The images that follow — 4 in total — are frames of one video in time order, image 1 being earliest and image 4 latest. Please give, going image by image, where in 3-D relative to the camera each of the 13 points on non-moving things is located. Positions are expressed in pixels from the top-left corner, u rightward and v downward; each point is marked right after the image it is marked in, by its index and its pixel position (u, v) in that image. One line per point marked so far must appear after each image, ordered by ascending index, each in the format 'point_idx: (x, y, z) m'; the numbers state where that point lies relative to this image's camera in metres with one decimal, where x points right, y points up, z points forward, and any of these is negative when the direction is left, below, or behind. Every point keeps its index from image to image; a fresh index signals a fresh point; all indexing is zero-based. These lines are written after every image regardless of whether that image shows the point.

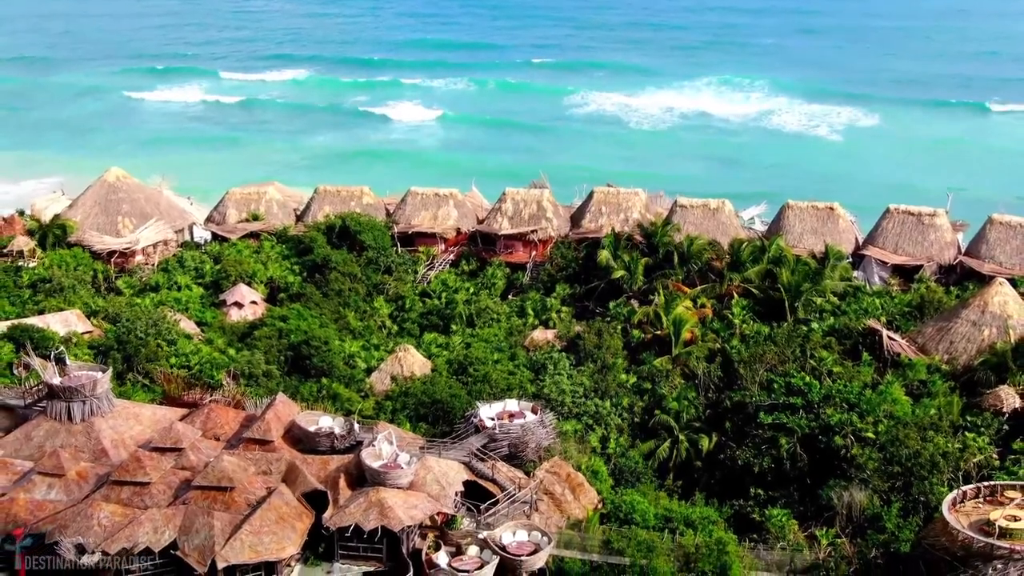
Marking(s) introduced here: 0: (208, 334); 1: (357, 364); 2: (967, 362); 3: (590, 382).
0: (-5.9, -0.9, +19.2) m
1: (-2.9, -1.4, +18.5) m
2: (+8.2, -1.3, +17.7) m
3: (+1.4, -1.7, +17.8) m
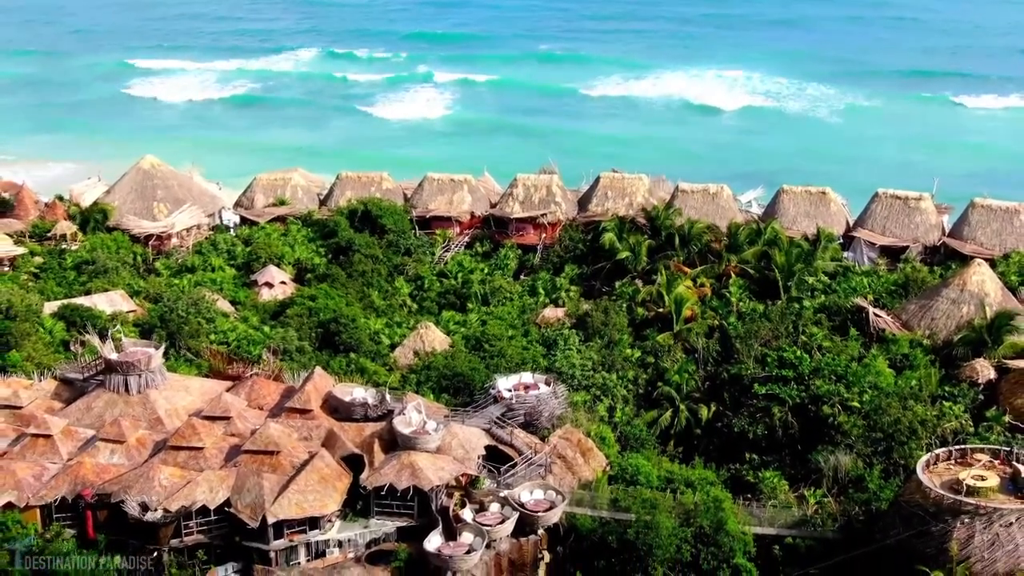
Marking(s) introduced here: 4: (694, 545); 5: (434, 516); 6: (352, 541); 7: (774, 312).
0: (-5.7, -0.5, +20.7) m
1: (-2.6, -1.1, +19.9) m
2: (+8.5, -0.9, +19.1) m
3: (+1.7, -1.3, +19.3) m
4: (+2.7, -3.8, +14.5) m
5: (-1.2, -3.4, +14.6) m
6: (-2.4, -3.7, +14.4) m
7: (+5.3, -0.5, +19.7) m
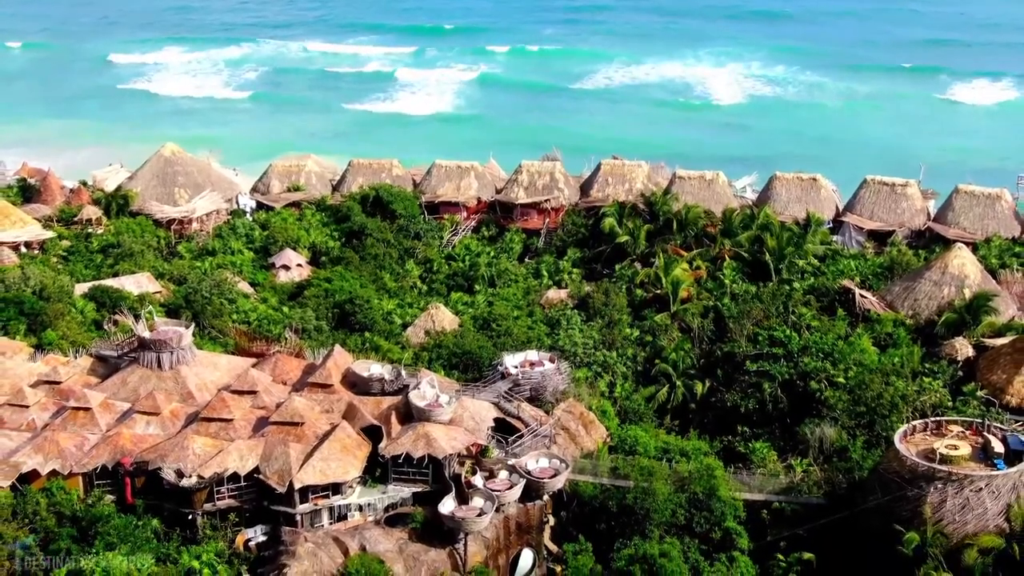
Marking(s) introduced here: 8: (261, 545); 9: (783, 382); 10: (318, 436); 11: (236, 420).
0: (-5.6, -0.1, +21.8) m
1: (-2.5, -0.7, +21.0) m
2: (+8.6, -0.6, +20.2) m
3: (+1.8, -1.0, +20.4) m
4: (+2.8, -3.5, +15.7) m
5: (-1.0, -3.1, +15.8) m
6: (-2.2, -3.5, +15.6) m
7: (+5.4, -0.1, +20.8) m
8: (-3.9, -4.0, +15.3) m
9: (+5.1, -1.8, +18.5) m
10: (-3.1, -2.4, +15.8) m
11: (-4.5, -2.2, +16.1) m
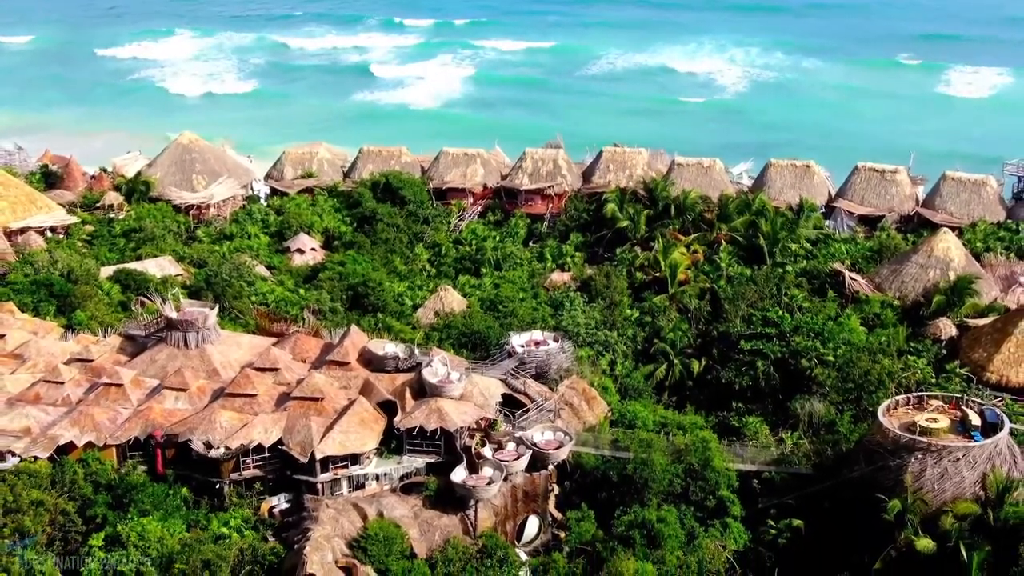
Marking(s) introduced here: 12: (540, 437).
0: (-5.4, +0.3, +22.8) m
1: (-2.4, -0.3, +22.0) m
2: (+8.7, -0.2, +21.2) m
3: (+1.9, -0.6, +21.4) m
4: (+2.9, -3.2, +16.7) m
5: (-0.9, -2.8, +16.9) m
6: (-2.1, -3.2, +16.6) m
7: (+5.5, +0.3, +21.8) m
8: (-3.8, -3.7, +16.3) m
9: (+5.2, -1.4, +19.6) m
10: (-3.0, -2.1, +16.8) m
11: (-4.4, -1.9, +17.2) m
12: (+0.5, -2.6, +17.2) m
